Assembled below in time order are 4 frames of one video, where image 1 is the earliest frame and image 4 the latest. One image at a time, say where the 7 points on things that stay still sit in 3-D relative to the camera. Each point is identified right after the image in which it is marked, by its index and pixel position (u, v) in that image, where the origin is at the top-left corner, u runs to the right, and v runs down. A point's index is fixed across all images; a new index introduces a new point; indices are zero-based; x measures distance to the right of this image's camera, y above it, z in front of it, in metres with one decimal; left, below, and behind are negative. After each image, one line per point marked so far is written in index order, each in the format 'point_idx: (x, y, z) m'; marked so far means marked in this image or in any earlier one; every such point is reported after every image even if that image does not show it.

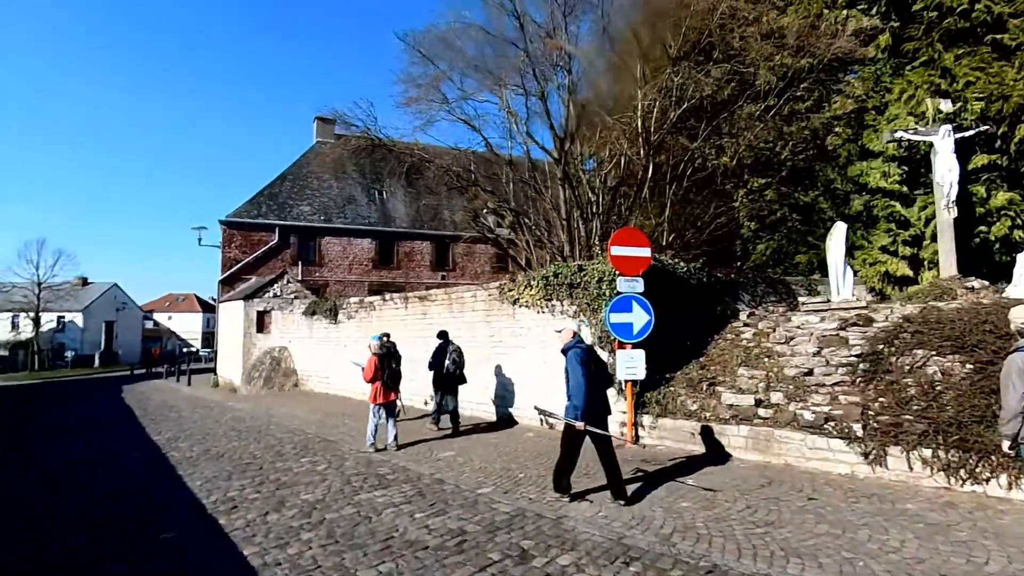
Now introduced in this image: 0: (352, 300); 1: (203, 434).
0: (-5.5, -0.5, +19.2) m
1: (-7.5, -3.5, +13.6) m
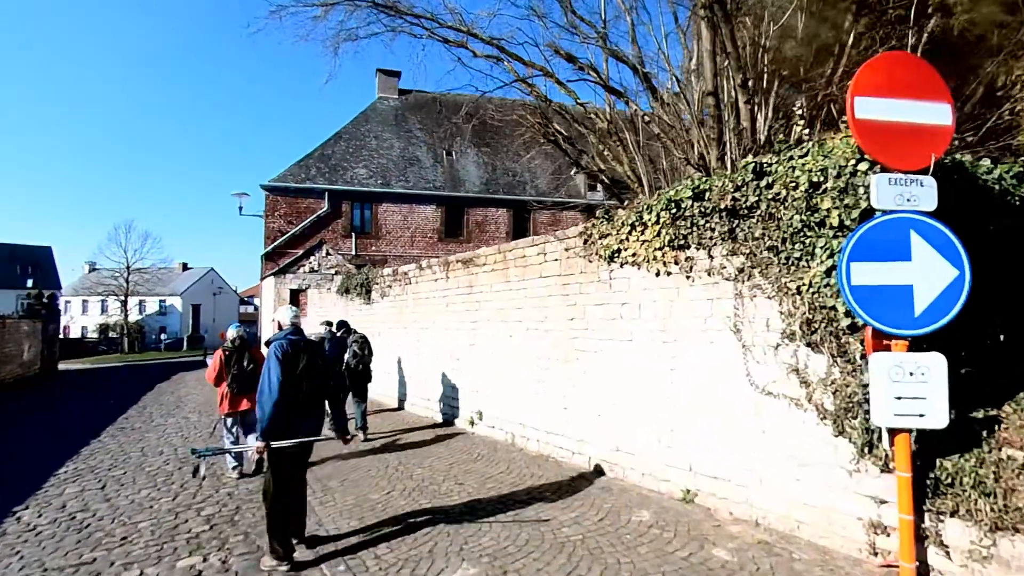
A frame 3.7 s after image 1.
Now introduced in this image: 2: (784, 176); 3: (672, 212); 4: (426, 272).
0: (-3.2, +0.4, +14.1) m
1: (-6.1, -2.8, +9.0) m
2: (+2.4, +0.9, +5.0) m
3: (+1.7, +0.8, +6.1) m
4: (-1.8, +0.3, +11.9) m
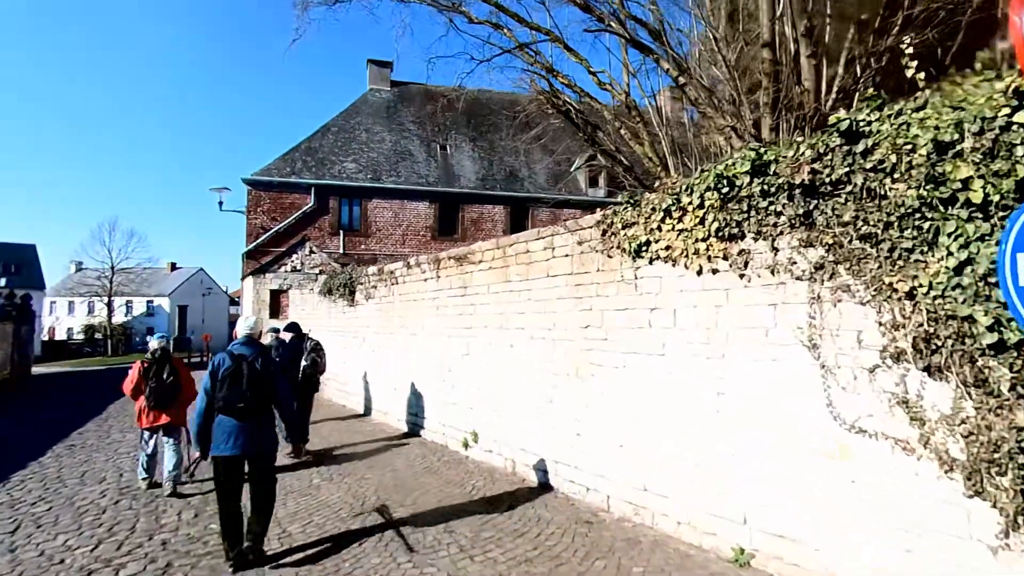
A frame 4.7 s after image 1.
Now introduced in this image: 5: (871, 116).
0: (-3.2, +0.3, +12.8) m
1: (-6.1, -2.8, +7.6) m
2: (+2.4, +0.9, +3.7) m
3: (+1.8, +0.8, +4.8) m
4: (-1.8, +0.3, +10.5) m
5: (+2.4, +1.1, +3.8) m
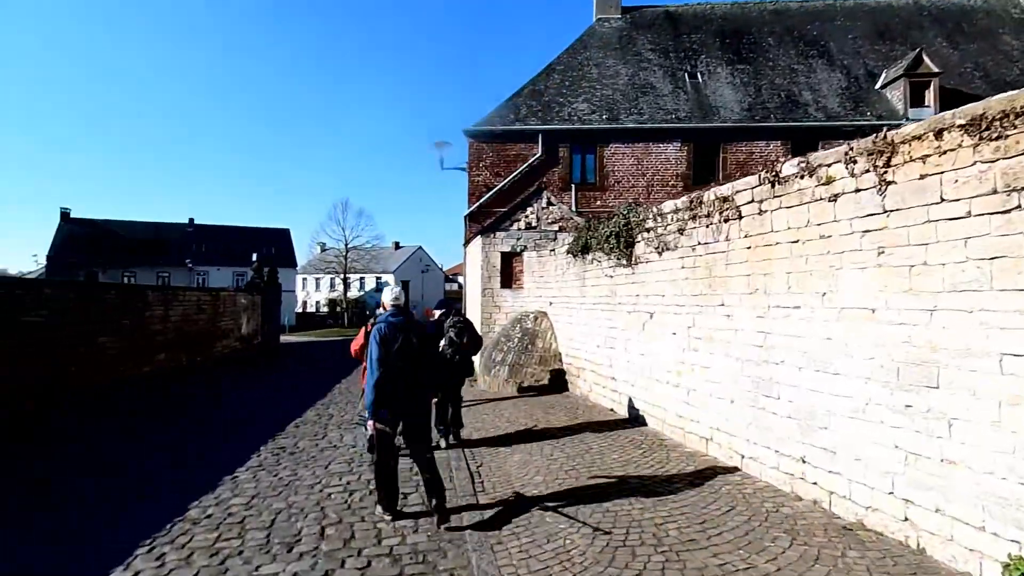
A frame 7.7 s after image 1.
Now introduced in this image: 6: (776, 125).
0: (+2.1, +1.1, +8.1) m
1: (-2.2, -2.3, +4.3) m
2: (+4.5, +1.3, -2.4) m
3: (+4.2, +1.2, -1.1) m
4: (+2.7, +1.0, +5.5) m
5: (+4.5, +1.5, -2.2) m
6: (+8.8, +5.4, +19.0) m
